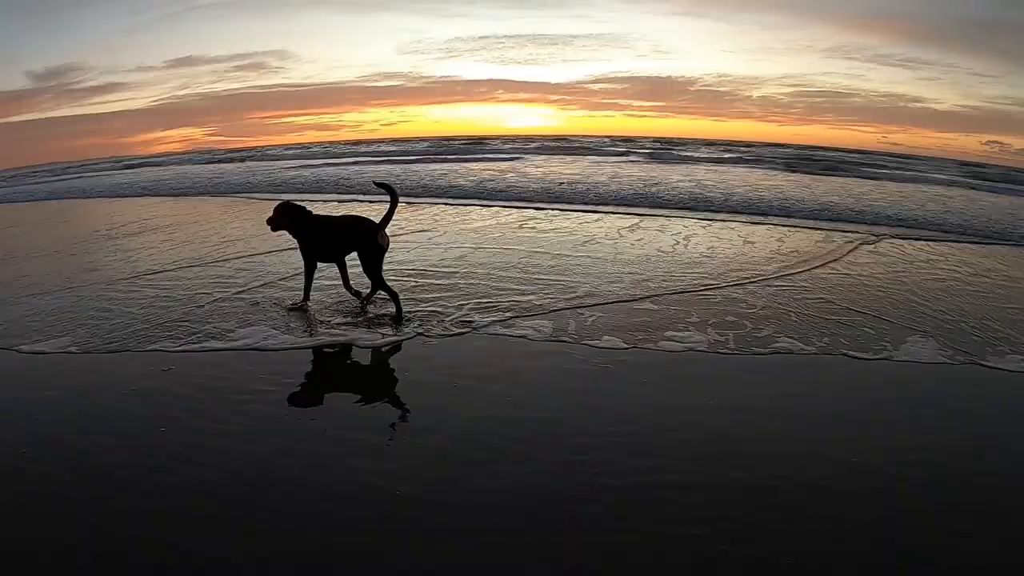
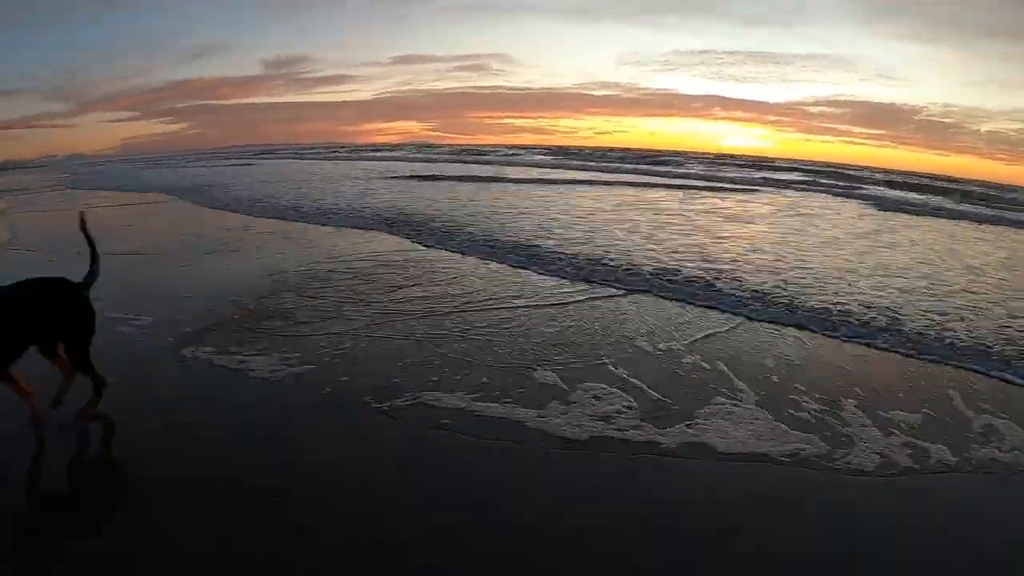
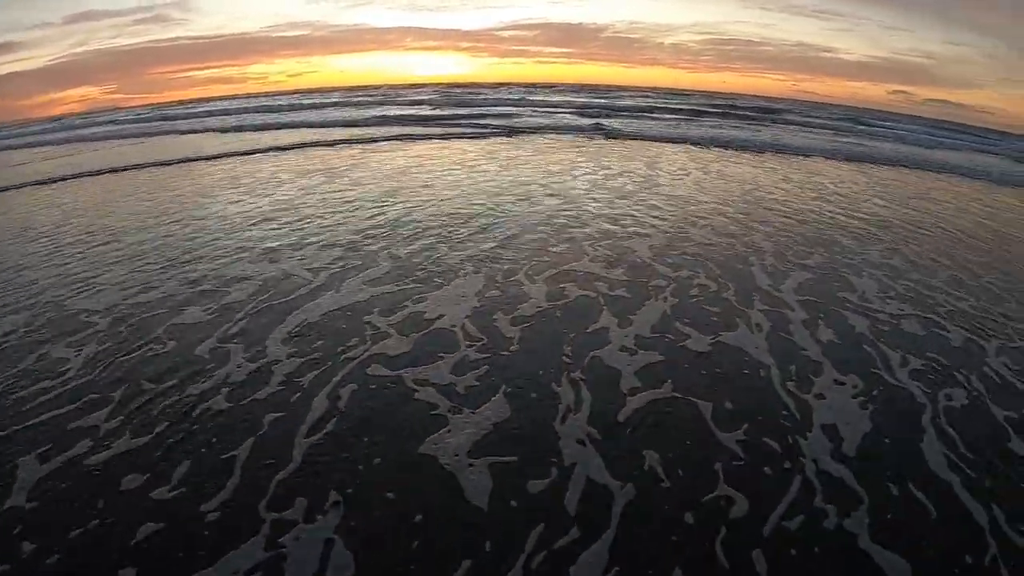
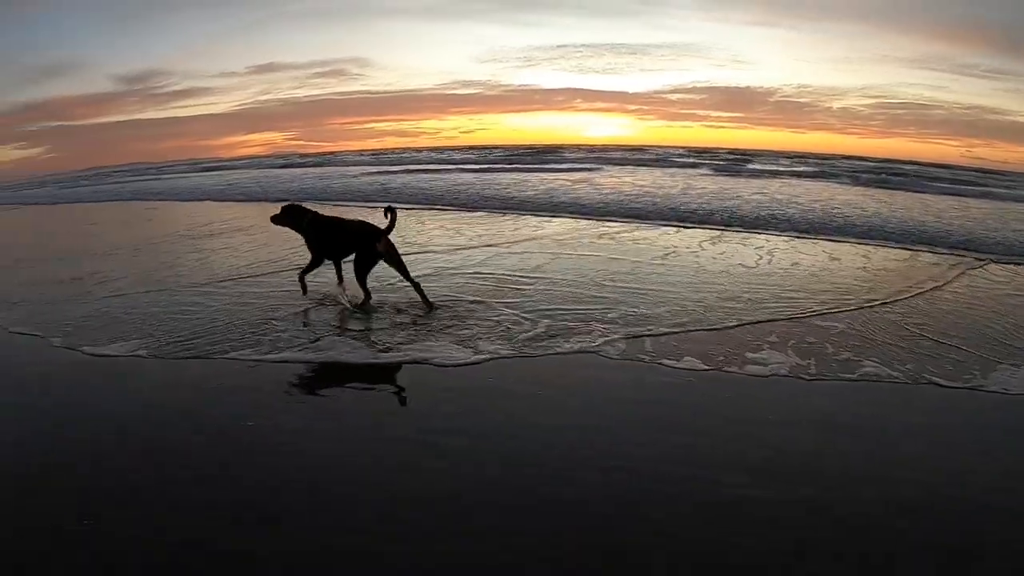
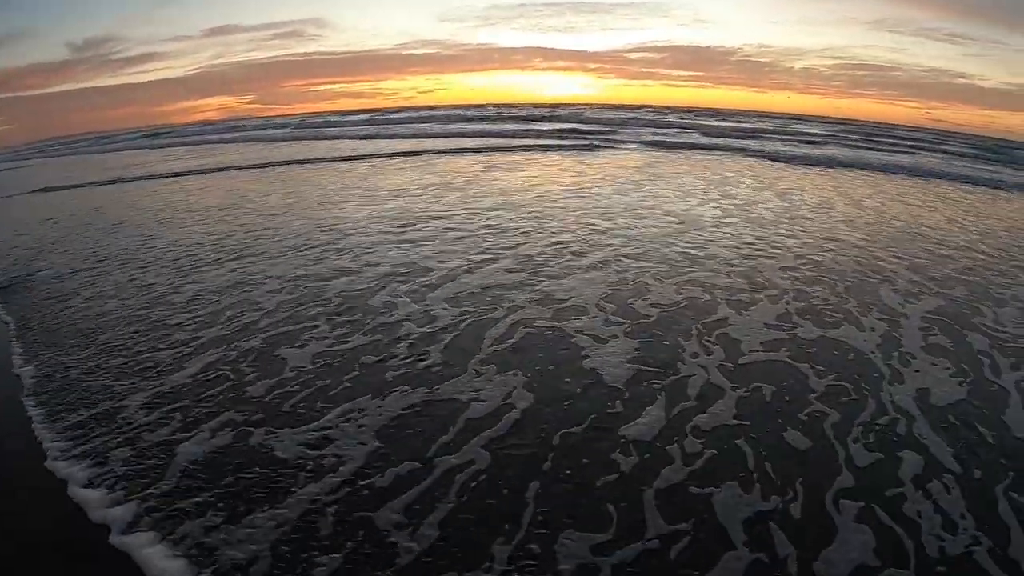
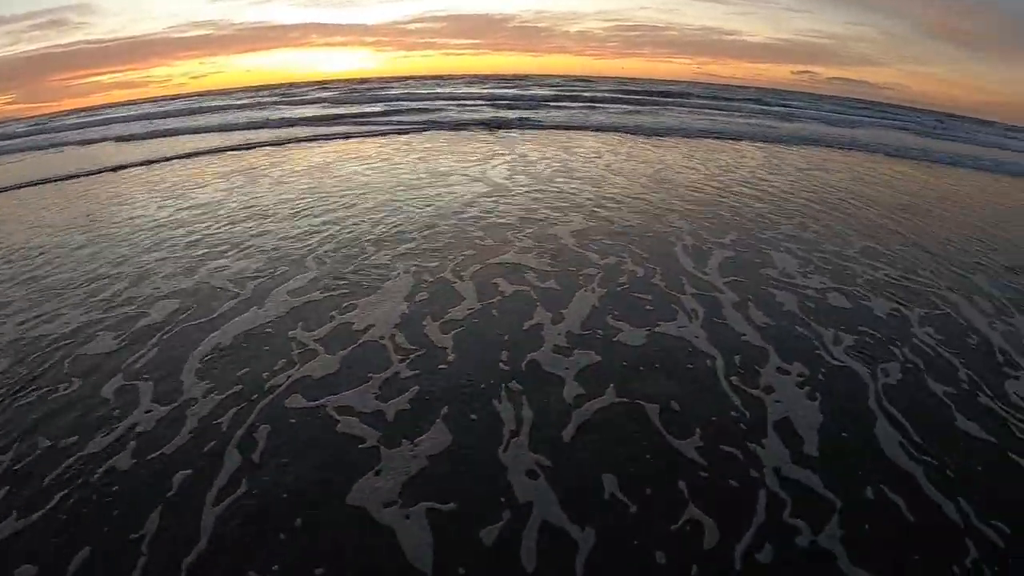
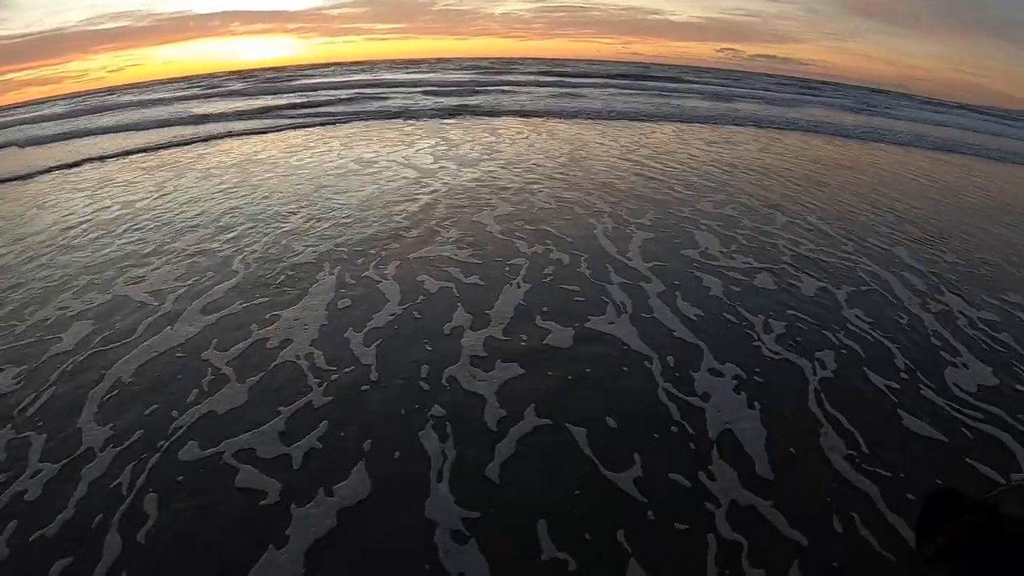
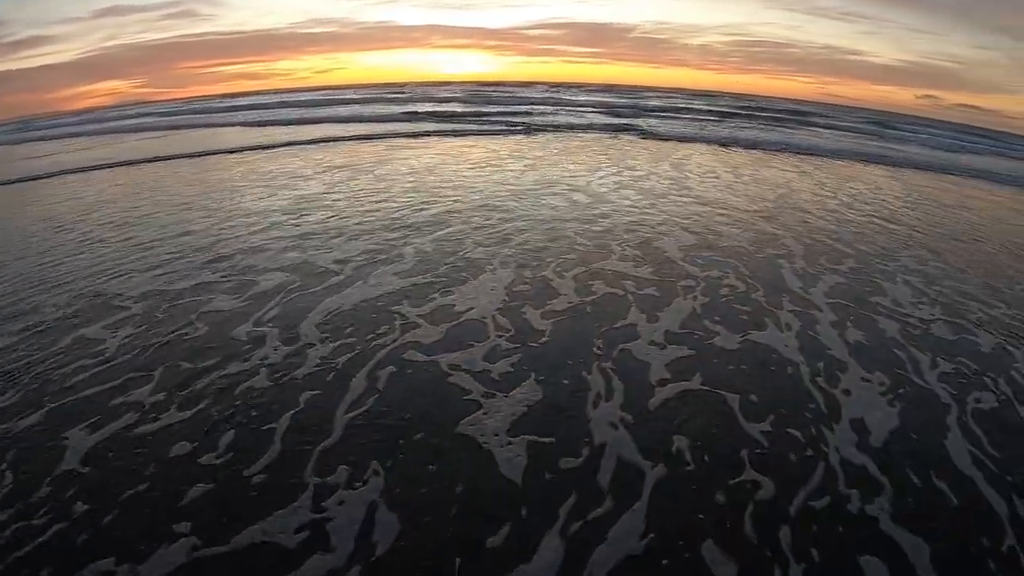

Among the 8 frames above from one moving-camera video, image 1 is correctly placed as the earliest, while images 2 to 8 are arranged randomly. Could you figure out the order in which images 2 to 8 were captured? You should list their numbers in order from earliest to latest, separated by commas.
4, 2, 5, 8, 3, 6, 7
